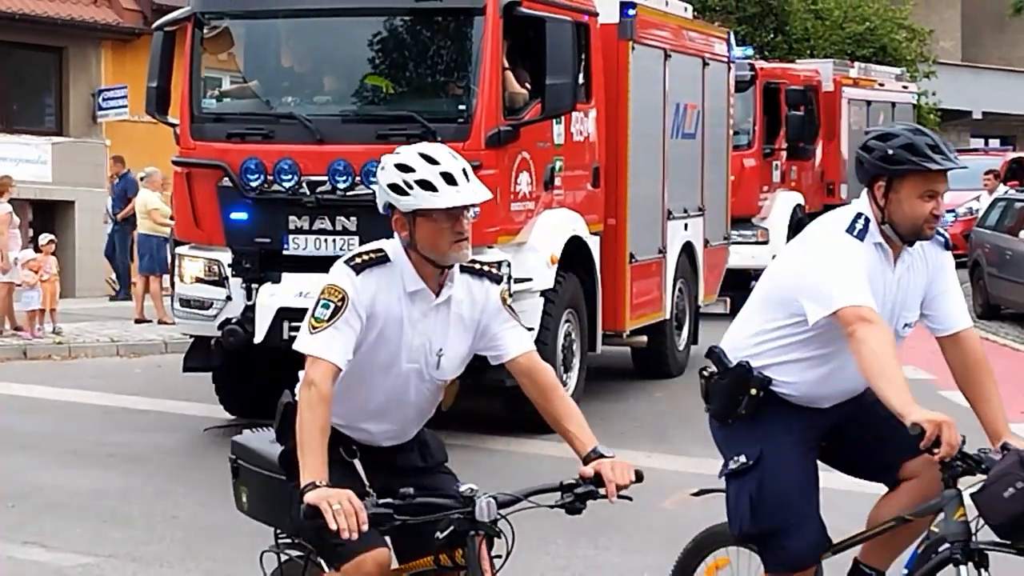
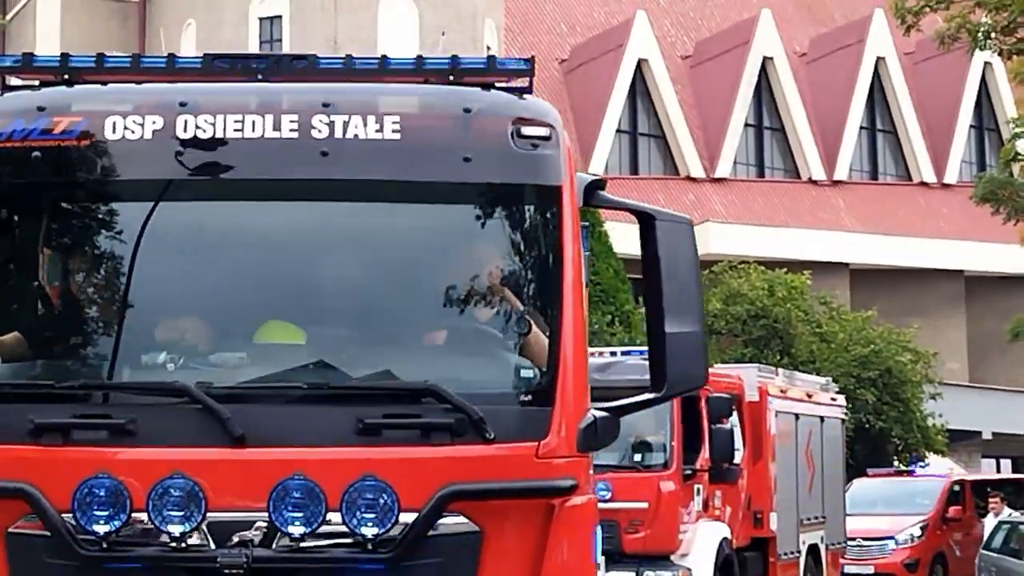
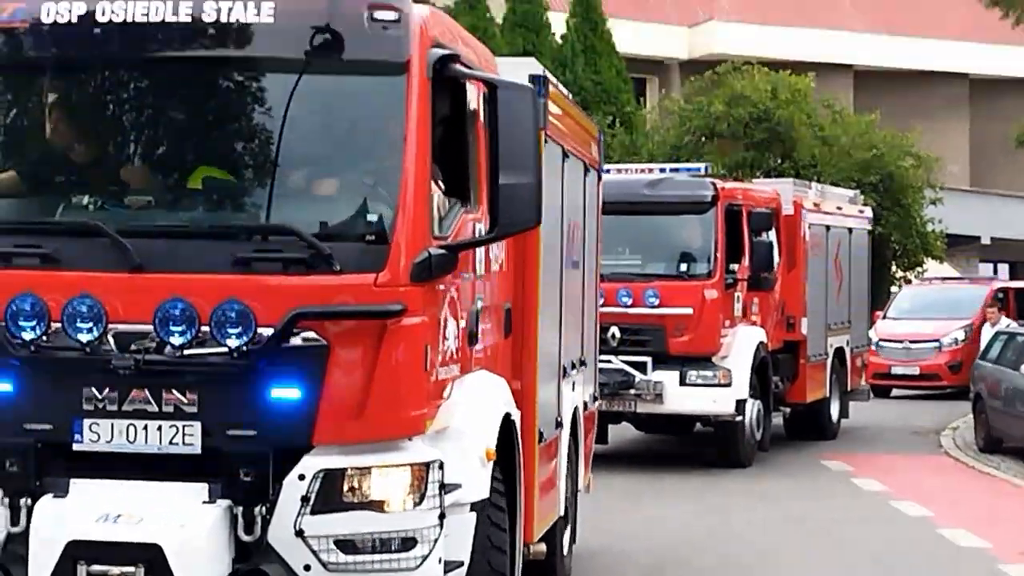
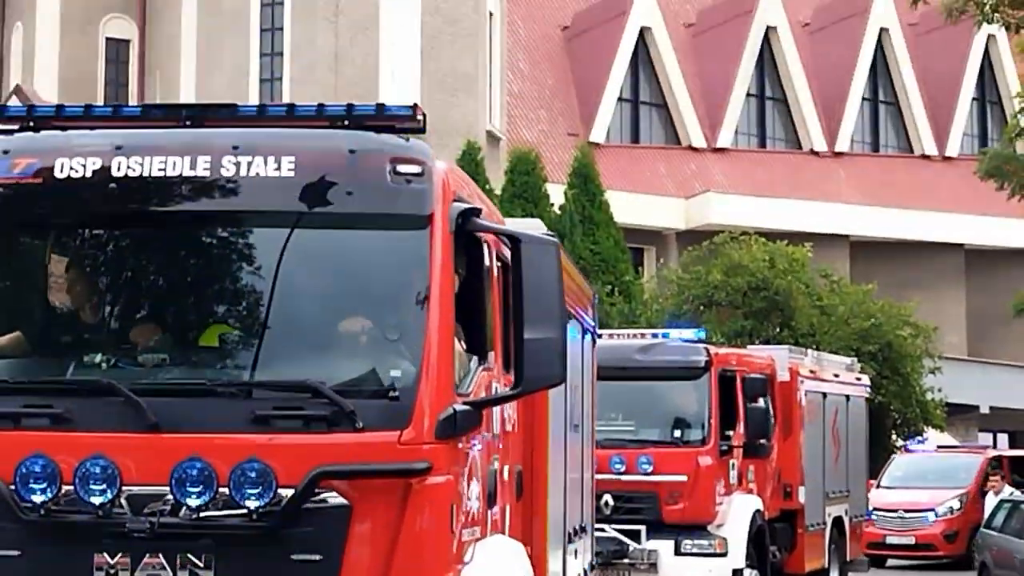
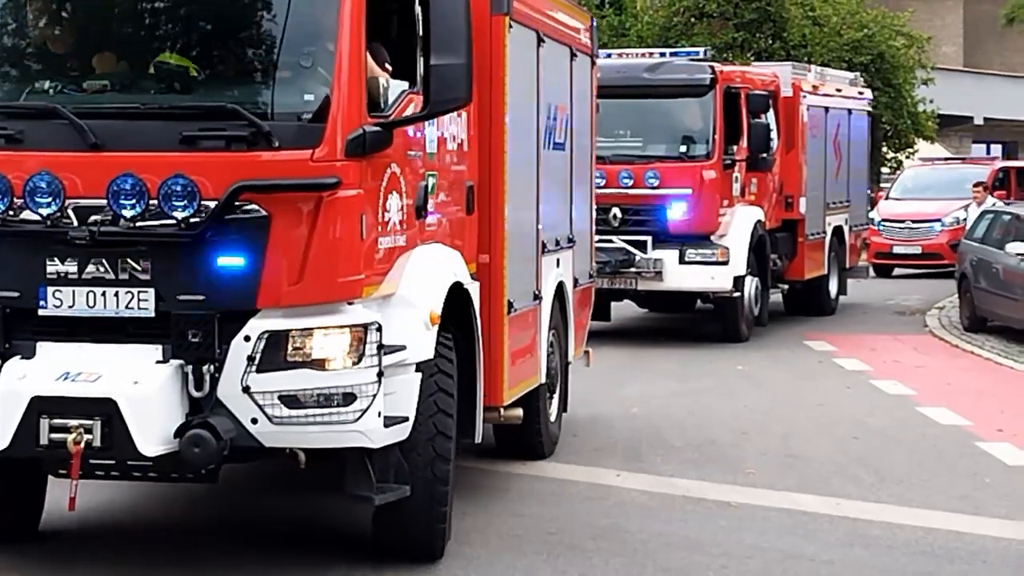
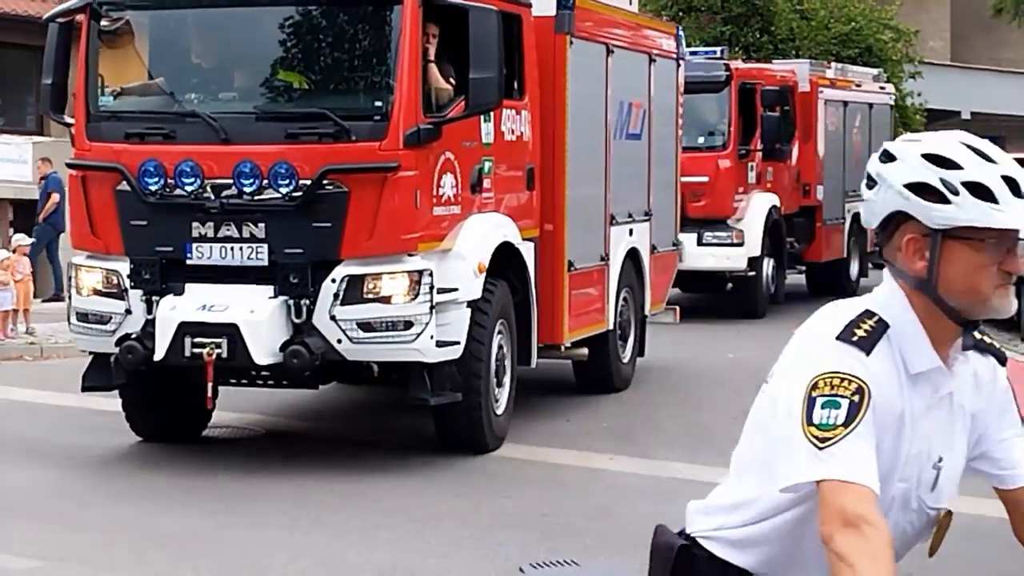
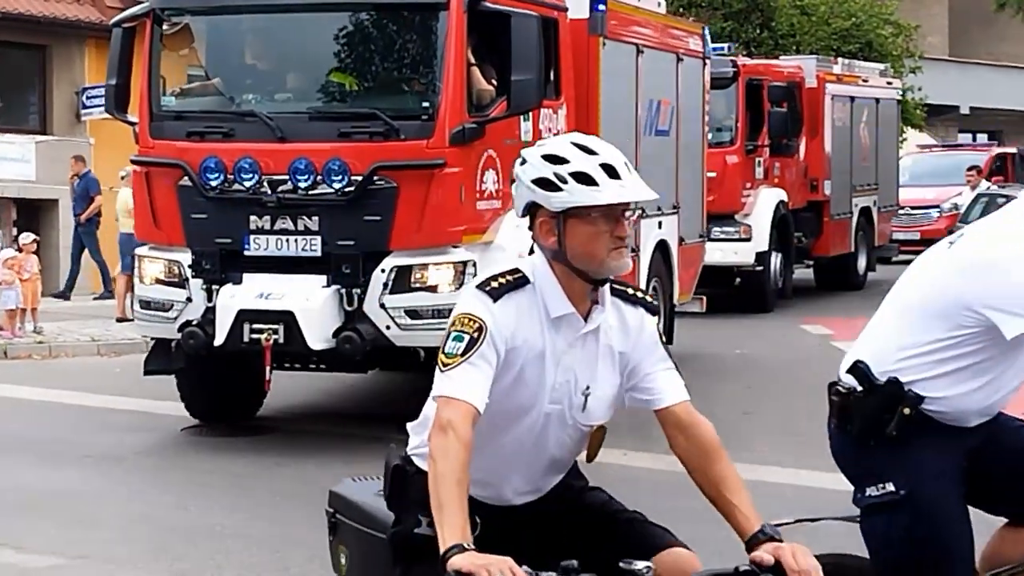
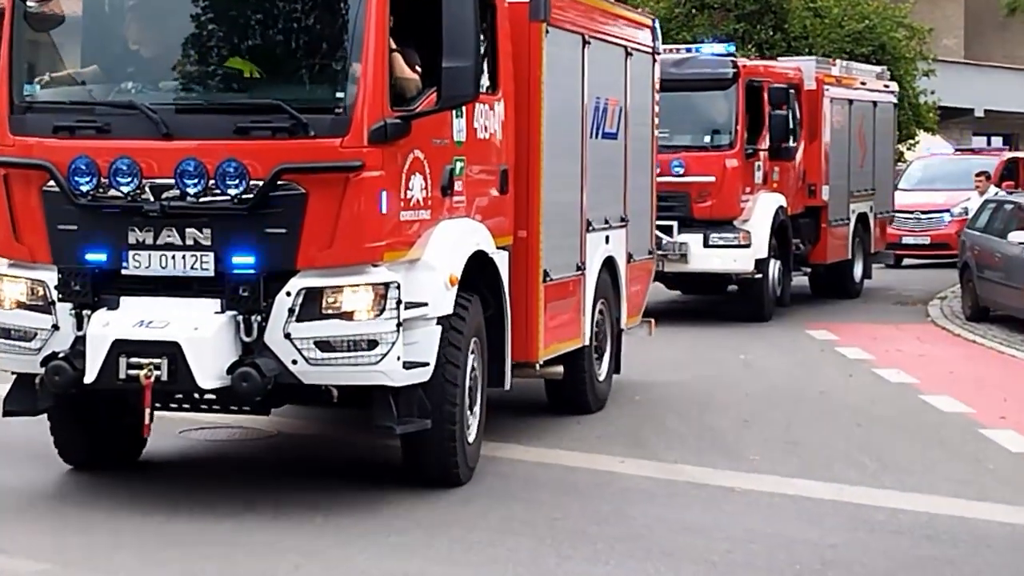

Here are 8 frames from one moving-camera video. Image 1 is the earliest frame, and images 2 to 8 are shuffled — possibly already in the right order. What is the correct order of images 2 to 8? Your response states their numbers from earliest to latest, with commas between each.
7, 6, 8, 5, 3, 4, 2
